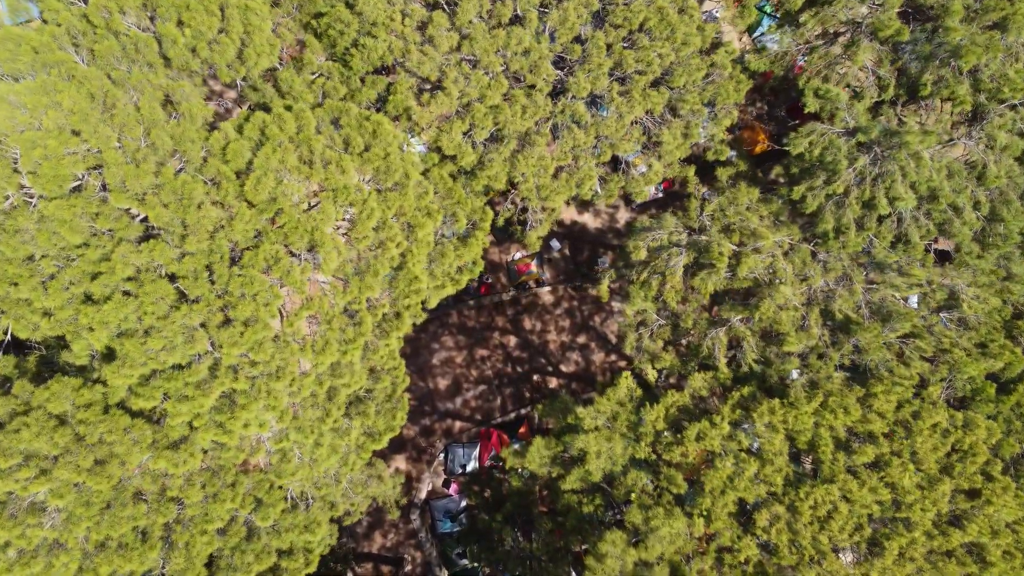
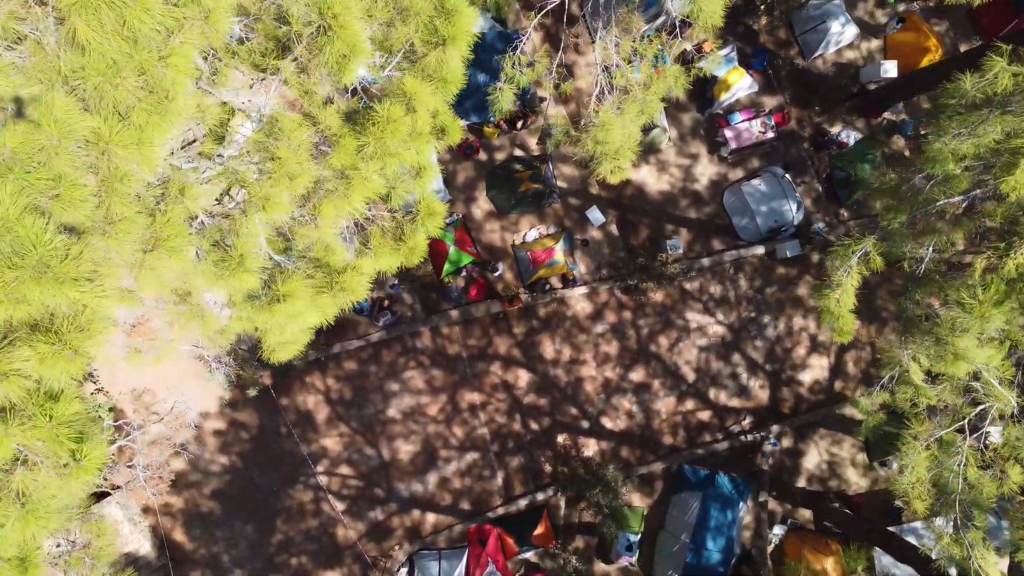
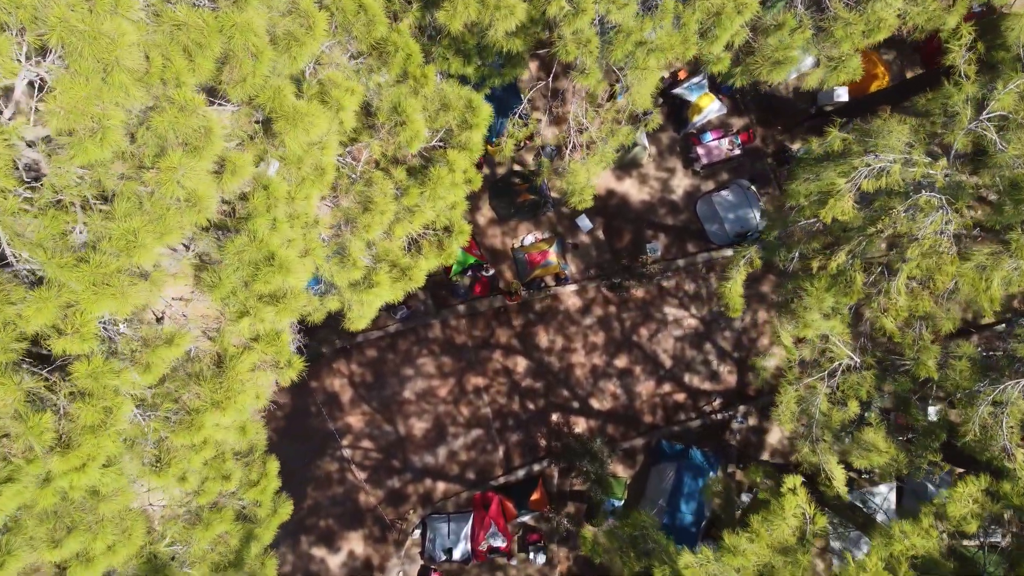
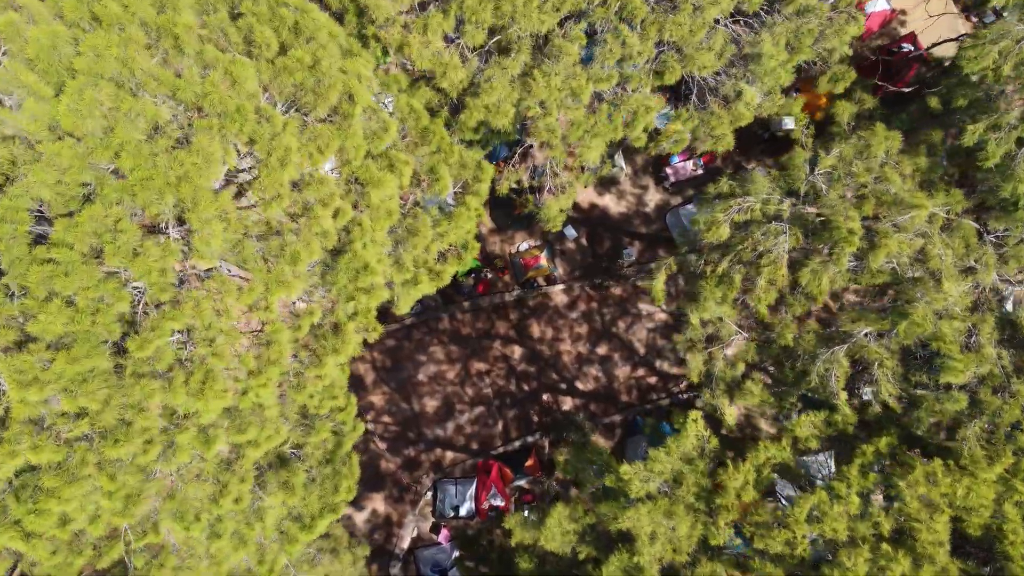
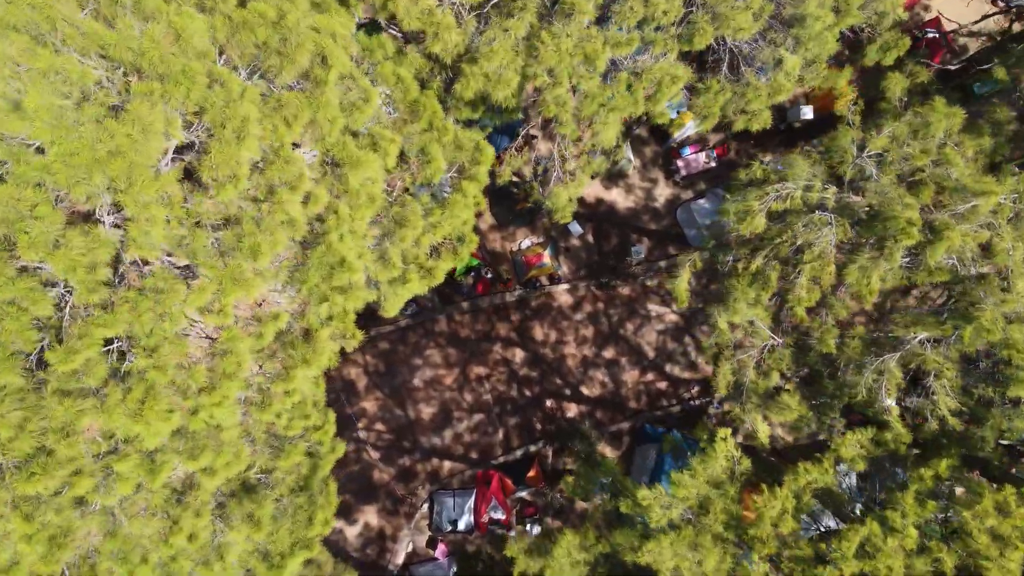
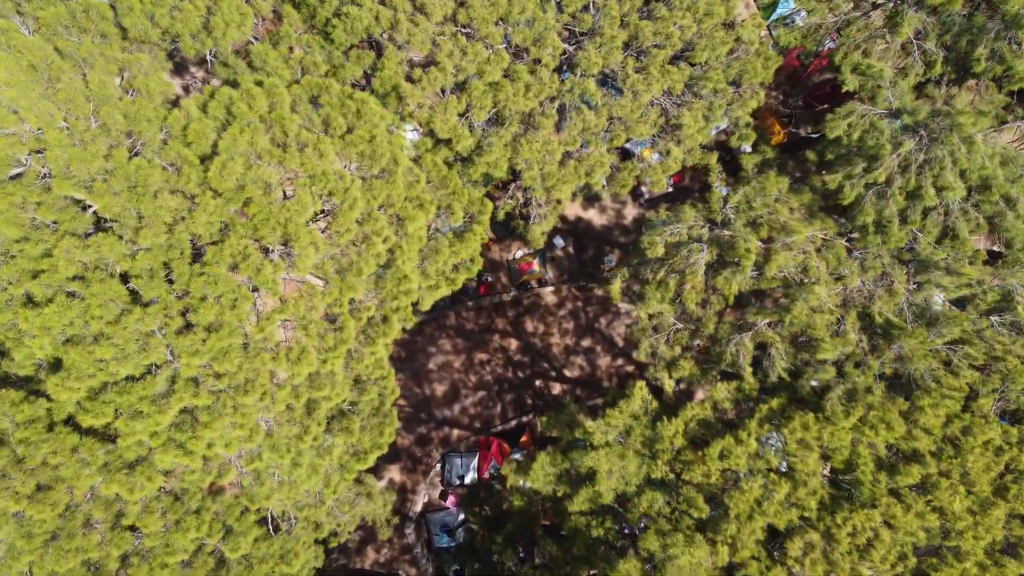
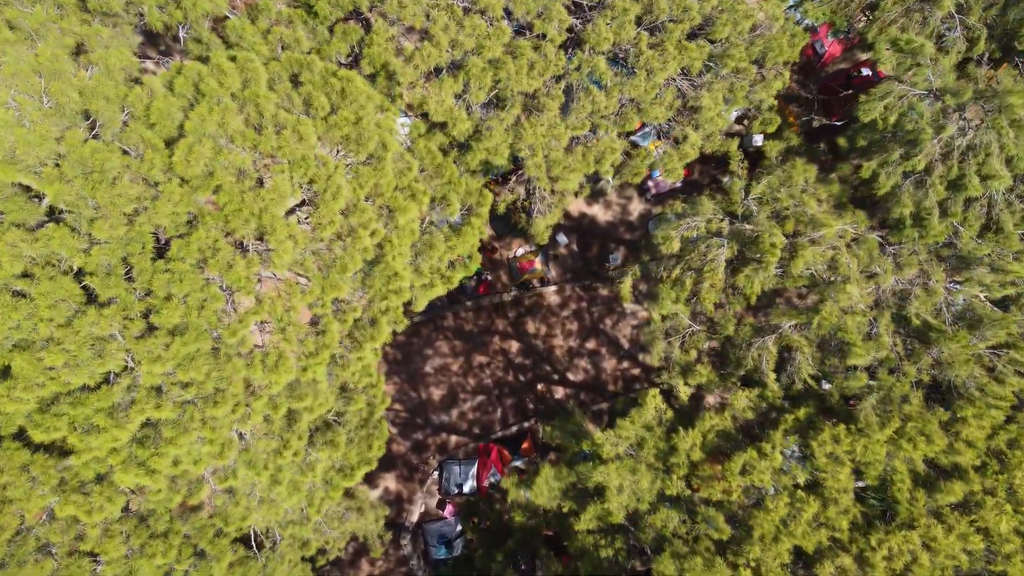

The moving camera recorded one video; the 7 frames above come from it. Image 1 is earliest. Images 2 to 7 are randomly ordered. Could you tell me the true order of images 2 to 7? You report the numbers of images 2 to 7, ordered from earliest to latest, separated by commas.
6, 7, 4, 5, 3, 2
